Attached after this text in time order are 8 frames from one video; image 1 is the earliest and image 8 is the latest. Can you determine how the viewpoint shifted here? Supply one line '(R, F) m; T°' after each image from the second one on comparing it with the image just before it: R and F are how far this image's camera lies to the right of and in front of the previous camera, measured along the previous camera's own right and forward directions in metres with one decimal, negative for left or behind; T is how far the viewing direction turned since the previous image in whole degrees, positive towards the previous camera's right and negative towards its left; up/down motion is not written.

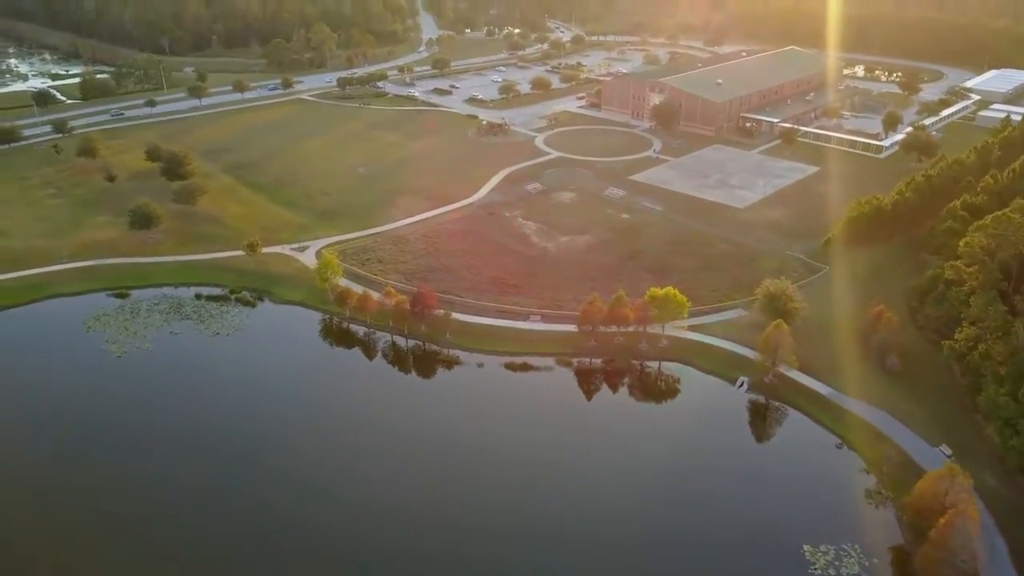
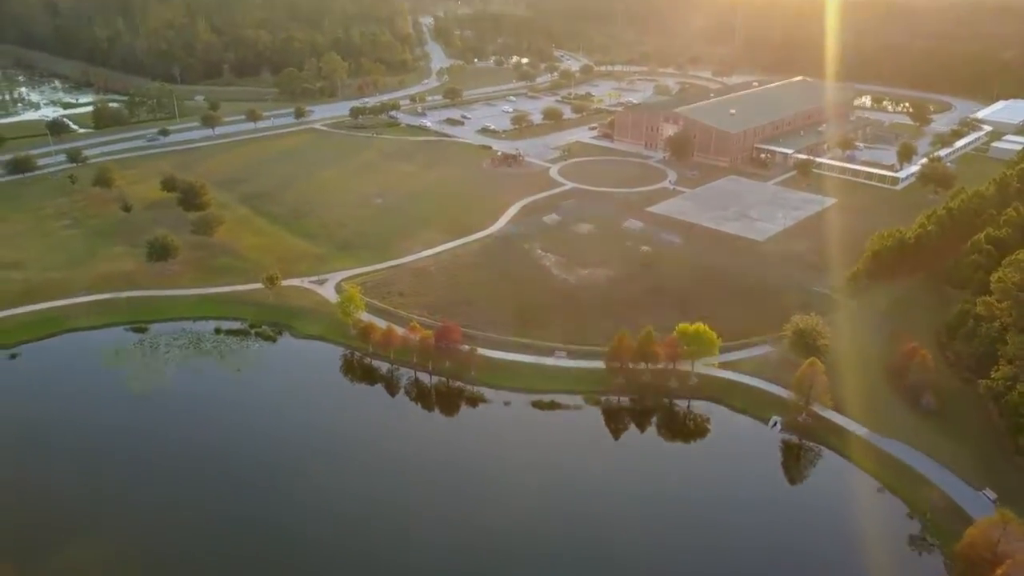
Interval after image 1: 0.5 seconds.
(-0.6, +0.2) m; 0°
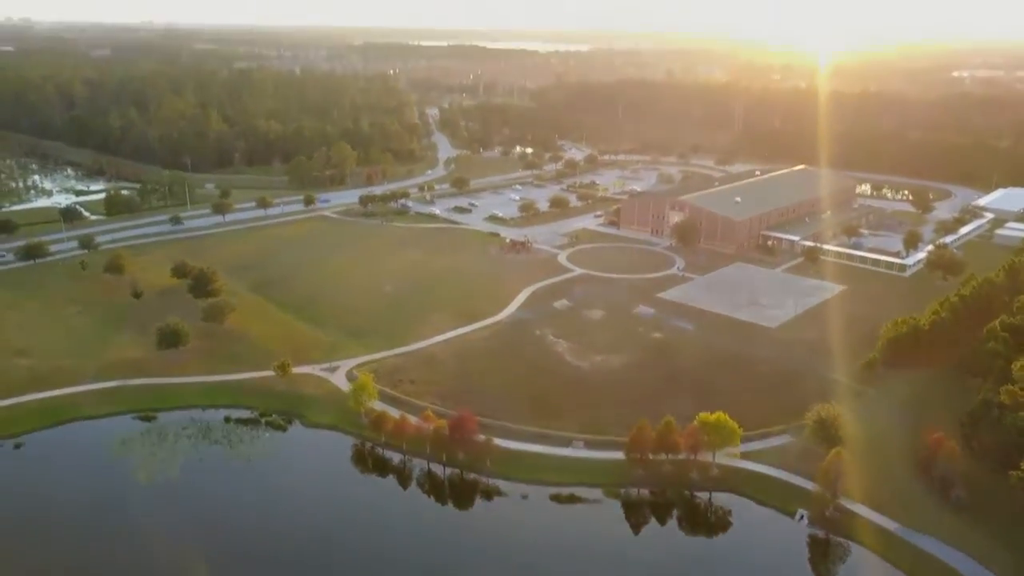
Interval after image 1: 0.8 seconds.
(-0.3, +0.1) m; 0°
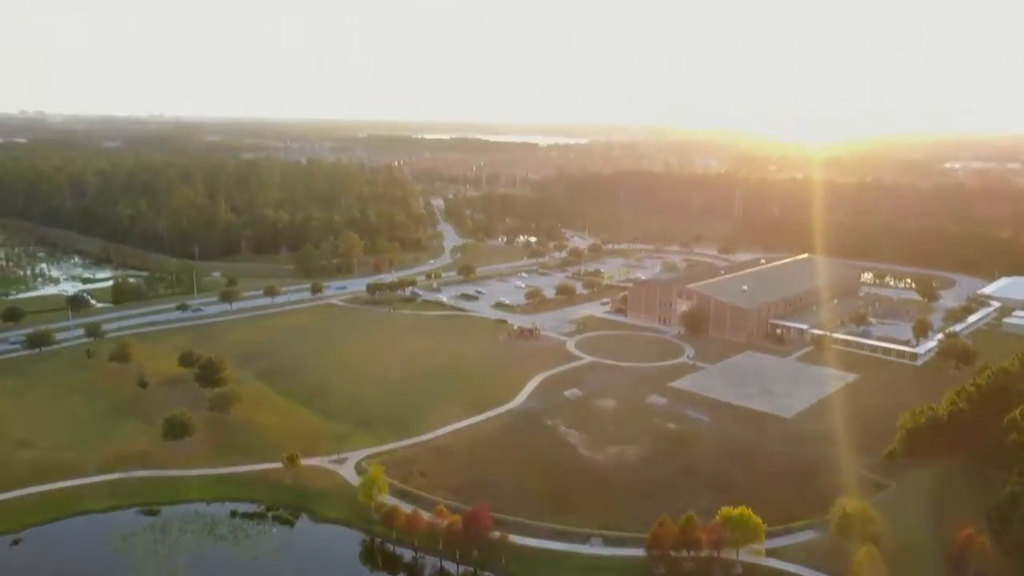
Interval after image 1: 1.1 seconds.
(-0.3, +0.1) m; 0°
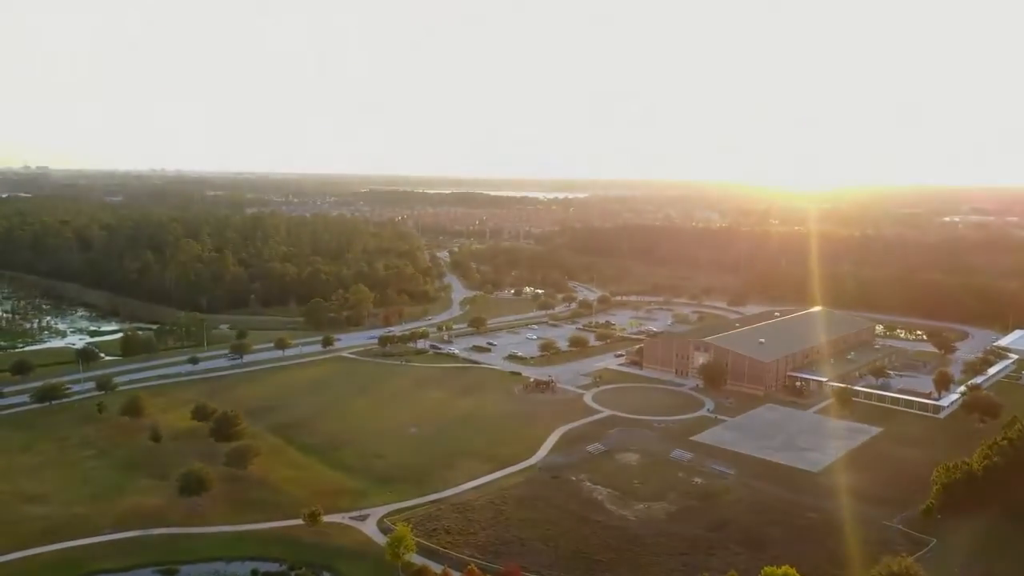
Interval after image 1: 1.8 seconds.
(-0.7, +0.3) m; 0°
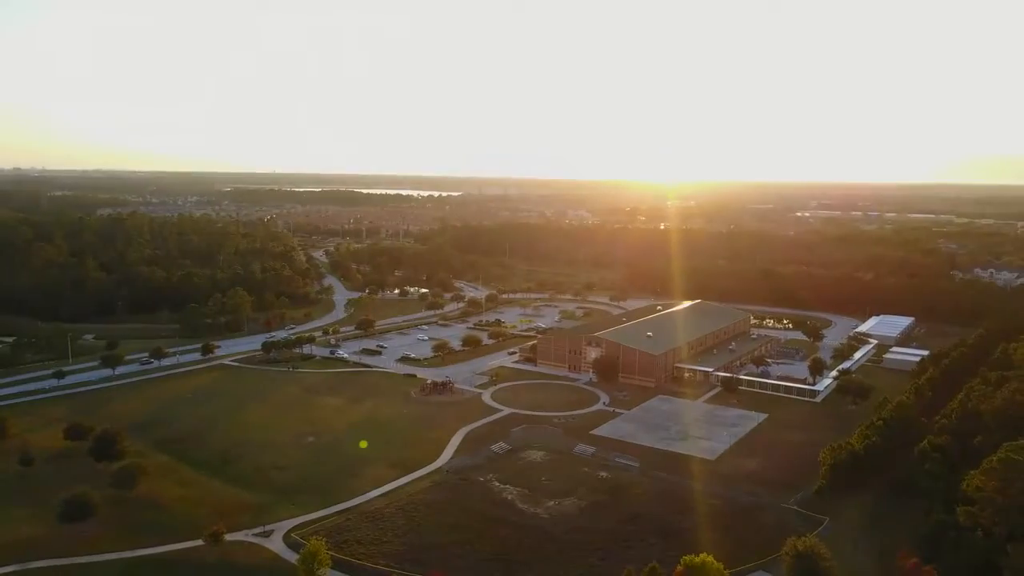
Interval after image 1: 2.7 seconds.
(-0.9, +0.3) m; +9°
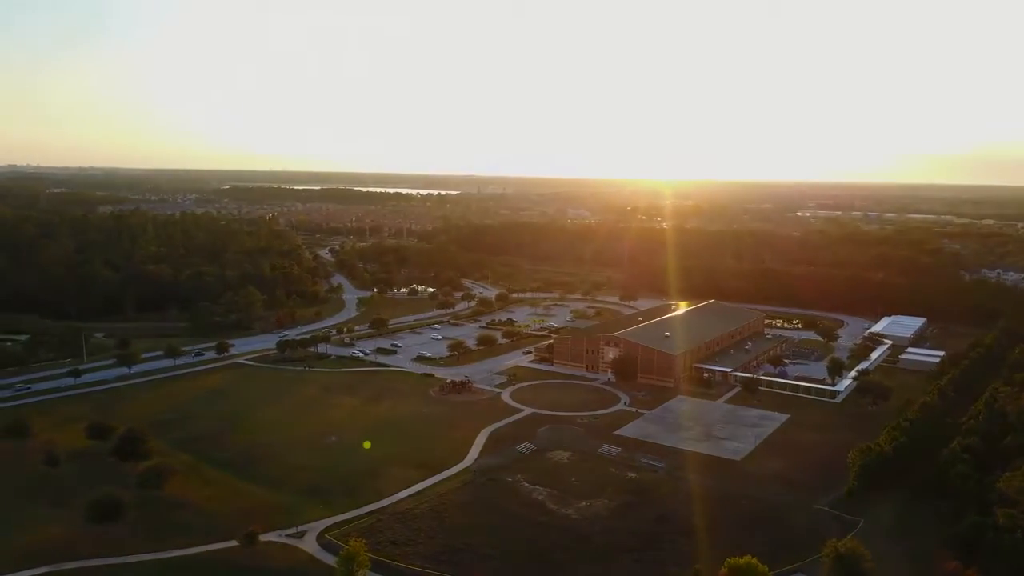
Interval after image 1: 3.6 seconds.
(-0.9, +0.1) m; 0°
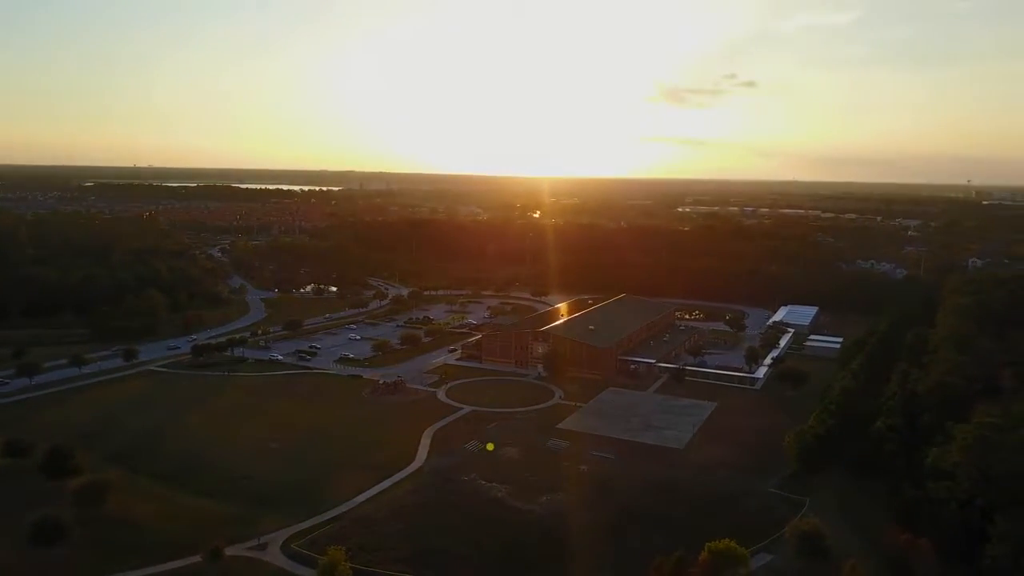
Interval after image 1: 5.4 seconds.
(-2.0, +0.2) m; +8°
